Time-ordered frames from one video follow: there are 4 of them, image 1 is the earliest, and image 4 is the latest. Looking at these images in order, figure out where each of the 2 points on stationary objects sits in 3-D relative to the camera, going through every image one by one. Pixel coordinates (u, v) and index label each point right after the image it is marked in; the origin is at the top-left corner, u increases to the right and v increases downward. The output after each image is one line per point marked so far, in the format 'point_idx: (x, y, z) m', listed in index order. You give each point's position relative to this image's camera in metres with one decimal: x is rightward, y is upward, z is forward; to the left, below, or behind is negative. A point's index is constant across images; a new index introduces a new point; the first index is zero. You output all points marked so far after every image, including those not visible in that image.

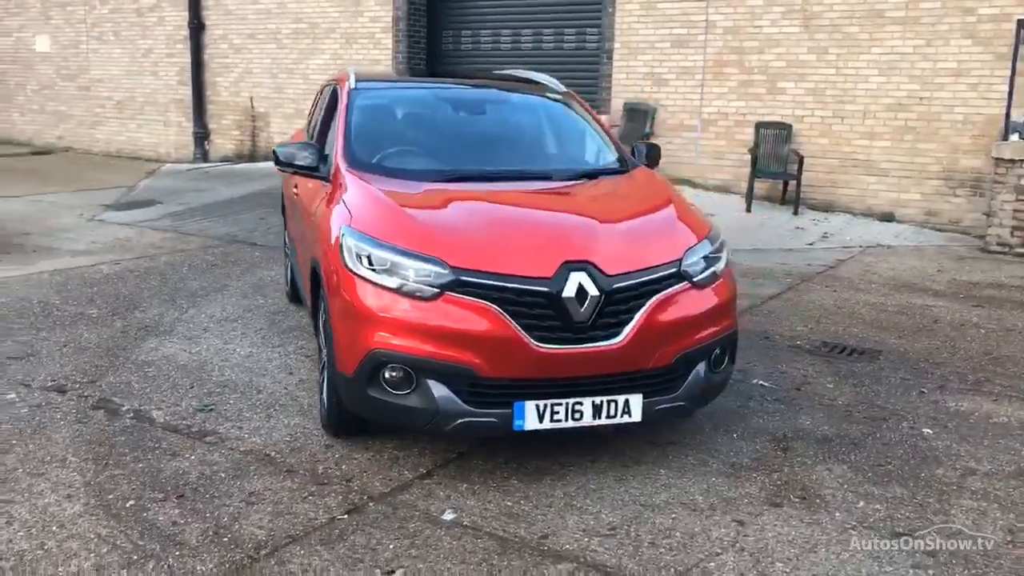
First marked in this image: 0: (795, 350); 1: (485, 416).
0: (+1.7, -0.4, +5.9) m
1: (-0.1, -0.5, +3.7) m
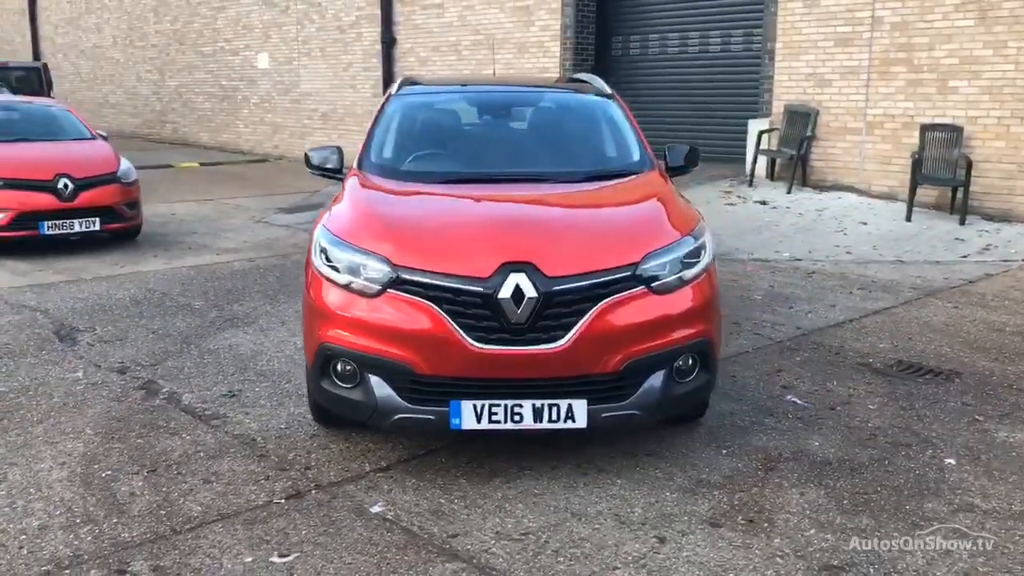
0: (+1.9, -0.4, +5.5) m
1: (-0.3, -0.5, +3.8) m
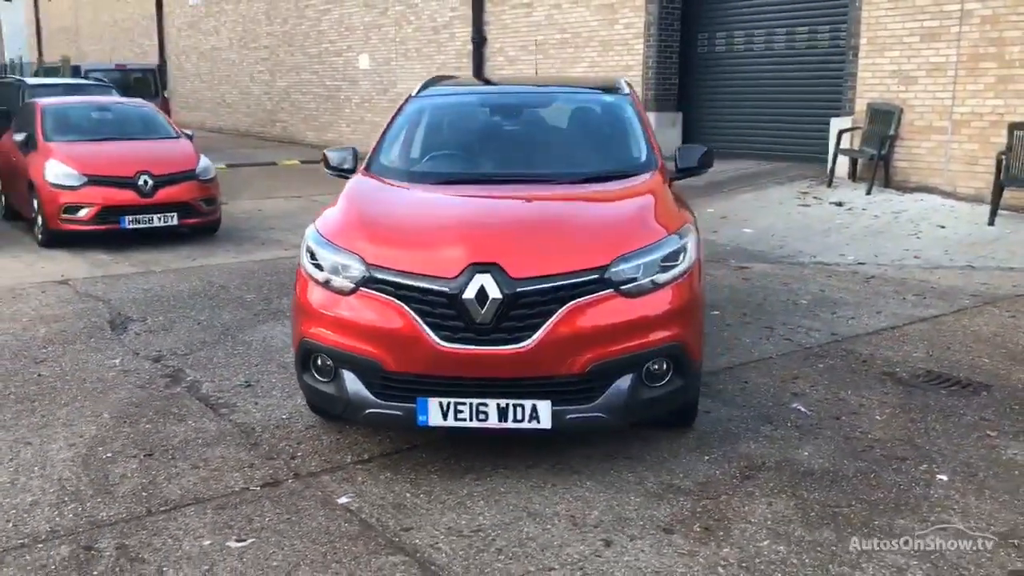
0: (+2.0, -0.5, +5.3) m
1: (-0.5, -0.5, +3.9) m
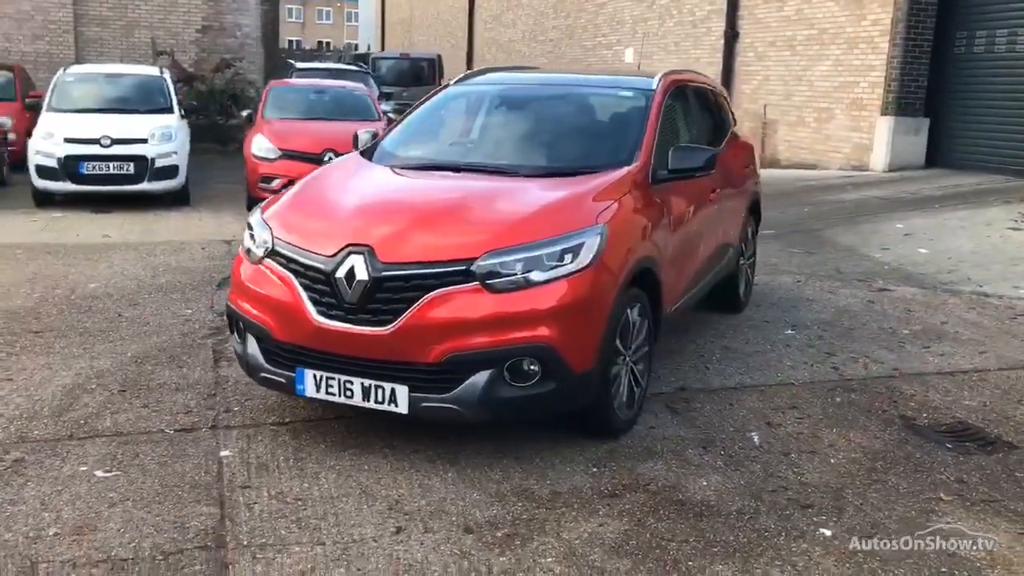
0: (+1.8, -0.6, +4.6) m
1: (-1.0, -0.4, +4.1) m
